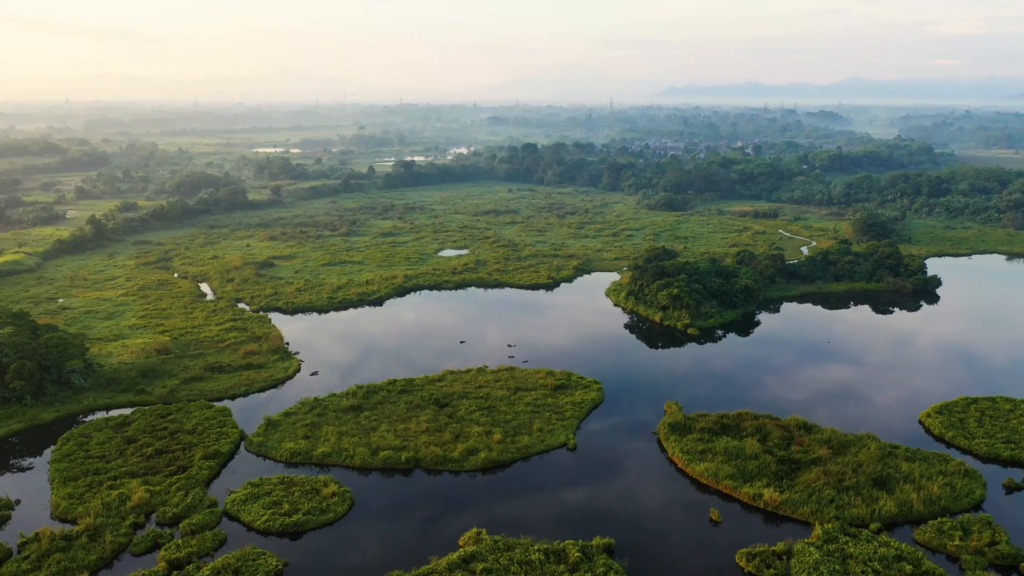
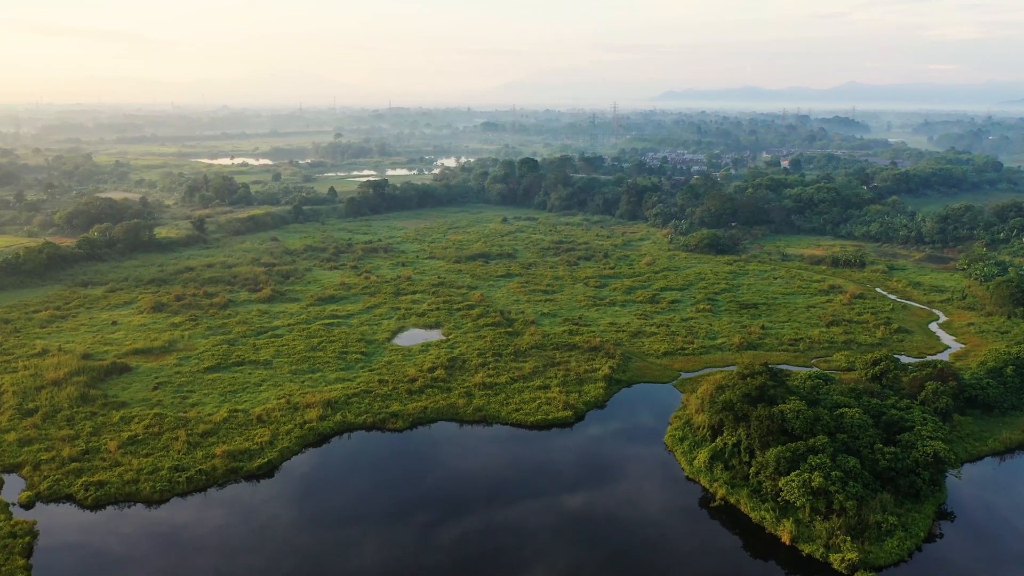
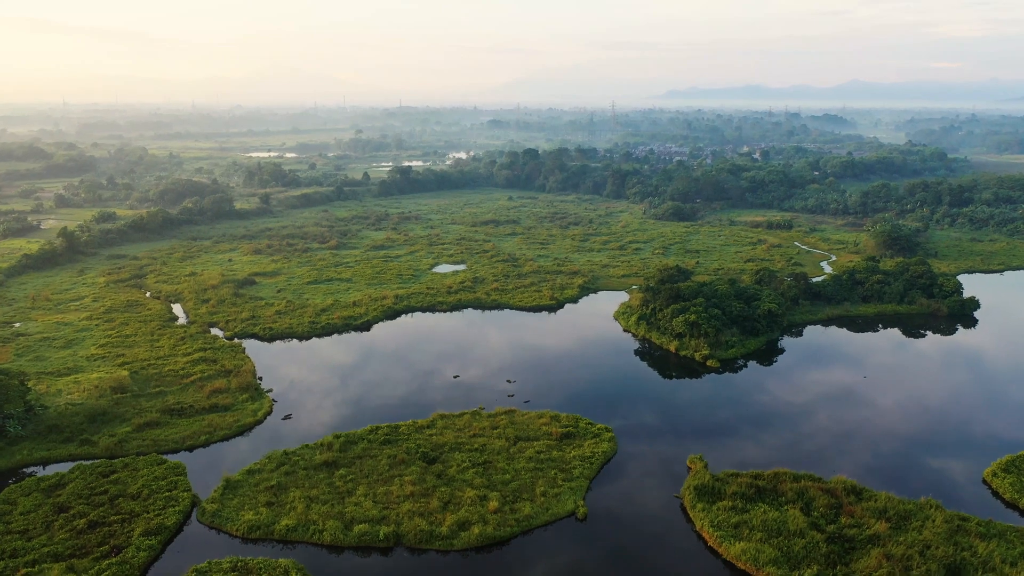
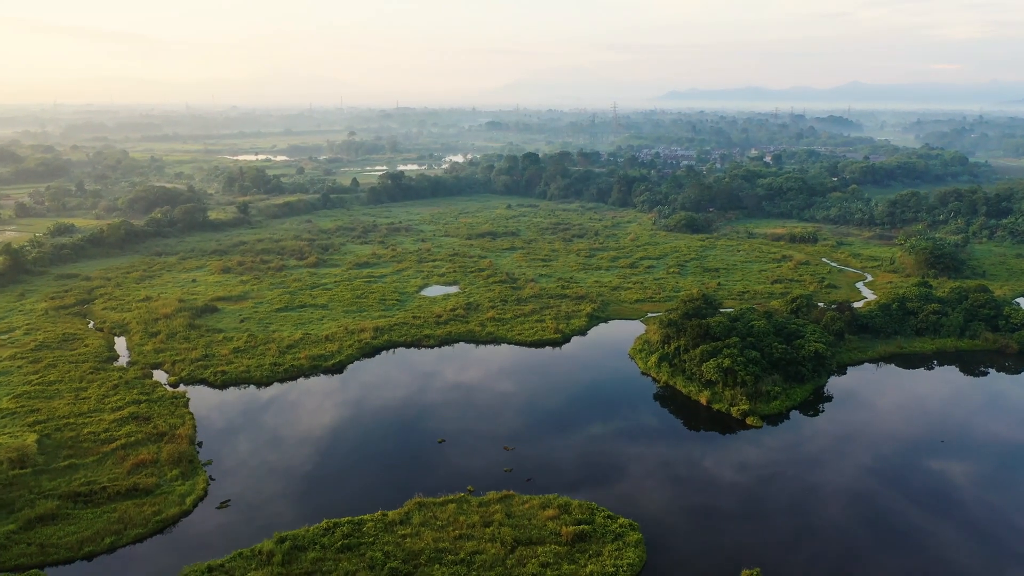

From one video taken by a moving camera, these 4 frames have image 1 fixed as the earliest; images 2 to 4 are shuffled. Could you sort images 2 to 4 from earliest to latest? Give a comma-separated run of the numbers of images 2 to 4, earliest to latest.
3, 4, 2
